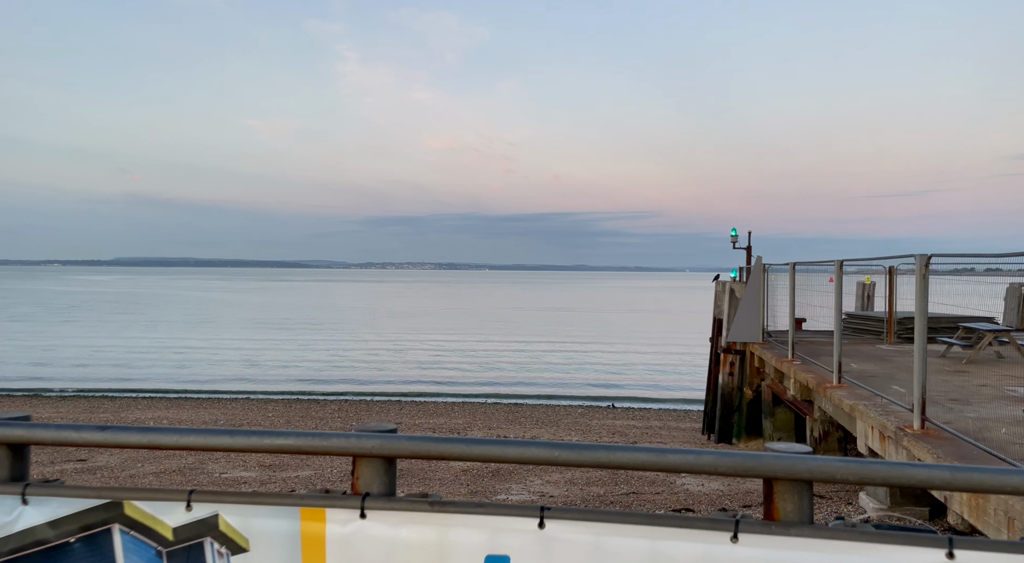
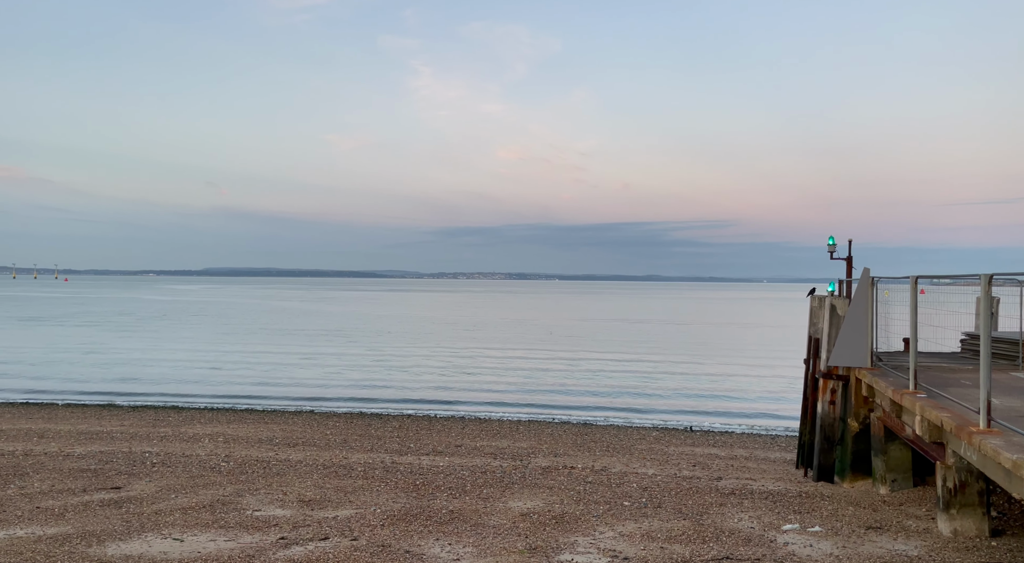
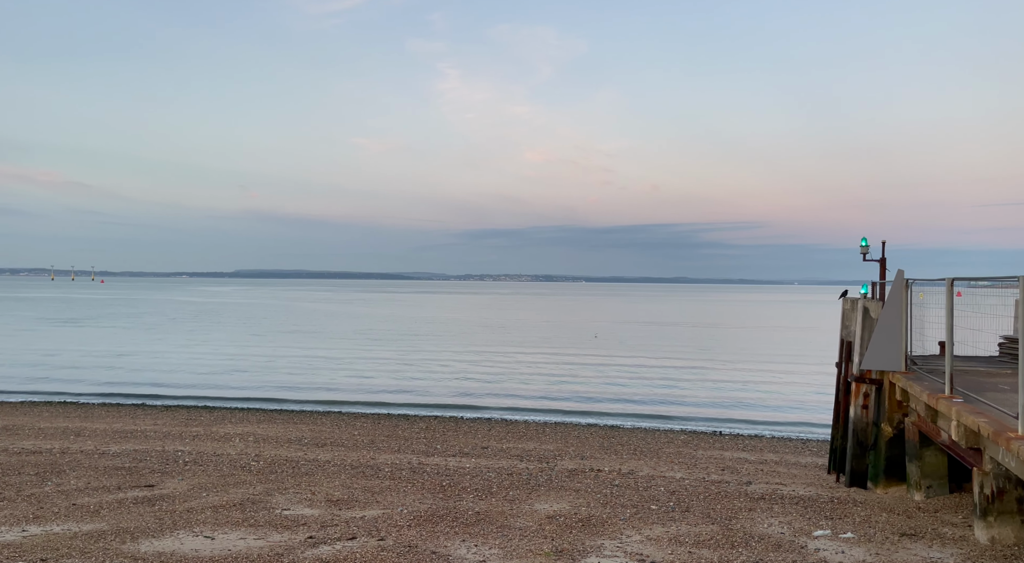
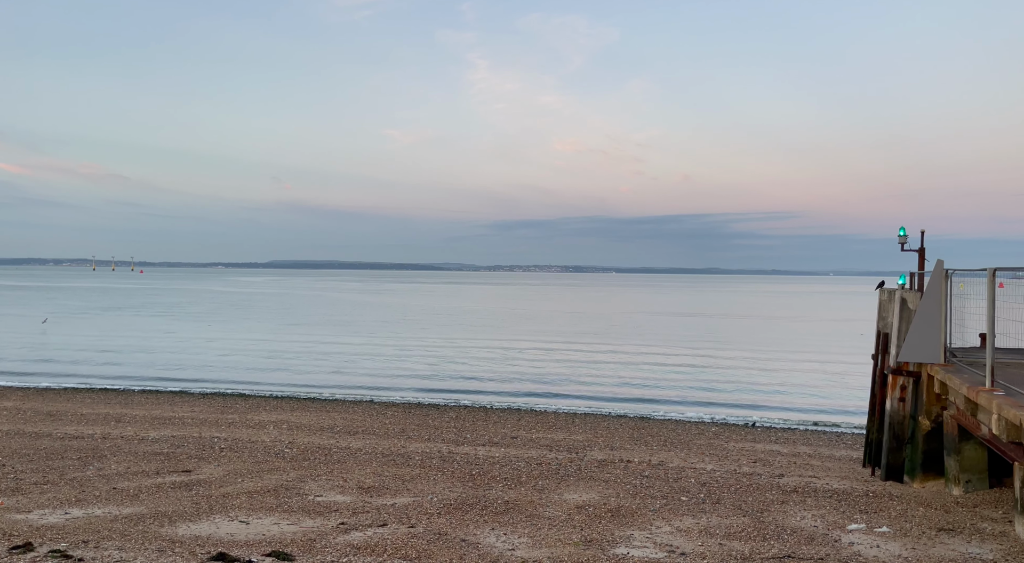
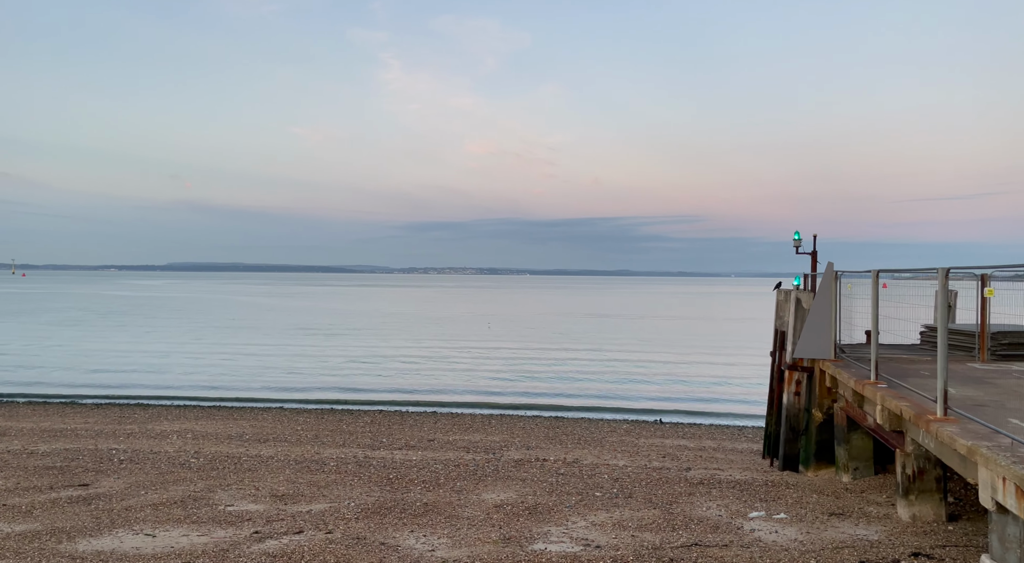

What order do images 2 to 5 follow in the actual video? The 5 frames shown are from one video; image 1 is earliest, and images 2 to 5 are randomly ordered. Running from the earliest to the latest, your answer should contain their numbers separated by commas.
5, 2, 3, 4
